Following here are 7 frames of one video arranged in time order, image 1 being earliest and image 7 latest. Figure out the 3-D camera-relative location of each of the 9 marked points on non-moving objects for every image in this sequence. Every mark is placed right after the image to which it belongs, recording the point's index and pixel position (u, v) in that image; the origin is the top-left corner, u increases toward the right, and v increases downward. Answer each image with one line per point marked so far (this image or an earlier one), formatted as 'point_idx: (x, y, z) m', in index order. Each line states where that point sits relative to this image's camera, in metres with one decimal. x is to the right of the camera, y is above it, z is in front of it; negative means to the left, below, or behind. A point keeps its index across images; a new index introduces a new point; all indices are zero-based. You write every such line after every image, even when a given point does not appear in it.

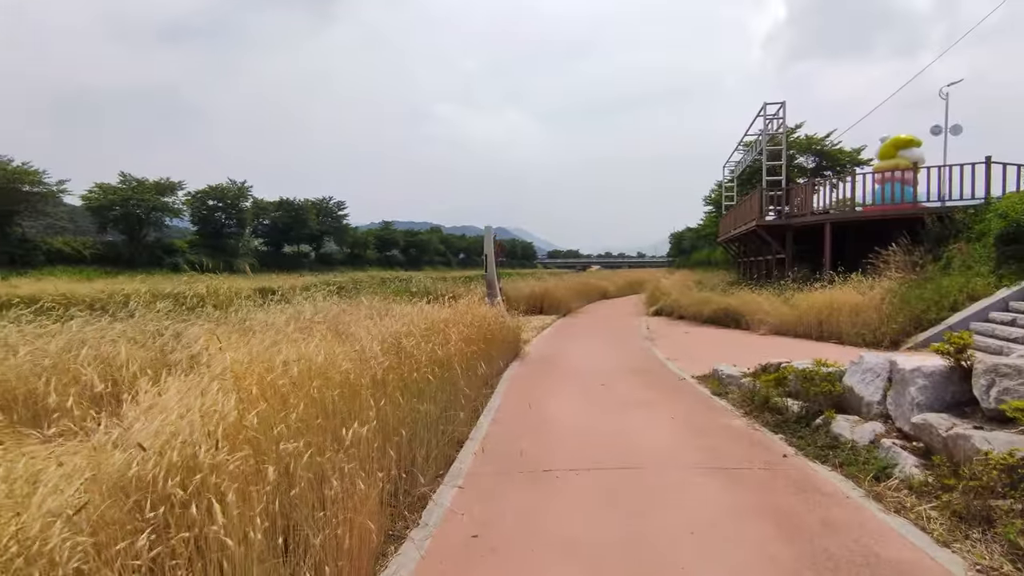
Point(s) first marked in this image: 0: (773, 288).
0: (+6.7, 0.0, +14.8) m
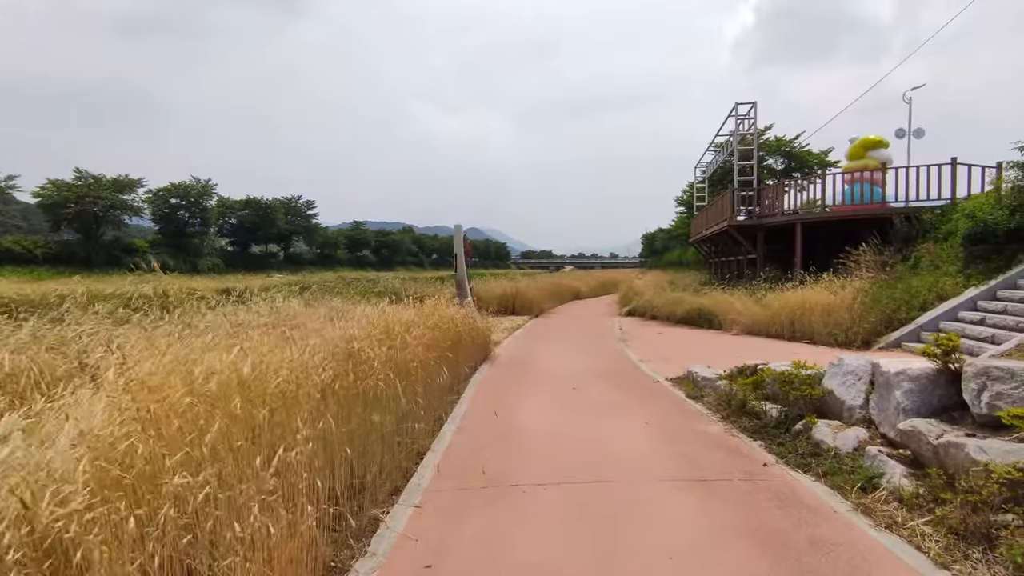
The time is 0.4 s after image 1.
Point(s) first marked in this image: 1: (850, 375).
0: (+6.0, 0.0, +14.7) m
1: (+2.6, -0.7, +4.5) m
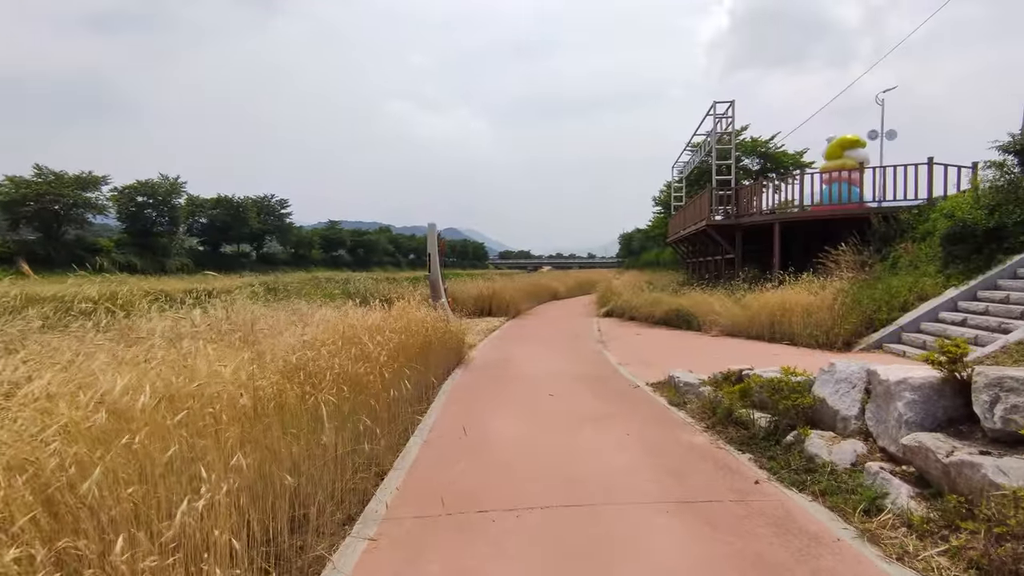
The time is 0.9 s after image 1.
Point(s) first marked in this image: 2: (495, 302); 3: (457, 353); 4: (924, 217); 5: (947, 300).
0: (+5.4, 0.0, +14.6) m
1: (+2.4, -0.7, +4.2) m
2: (-0.6, -0.5, +18.0) m
3: (-0.9, -1.0, +9.0) m
4: (+8.3, +1.4, +11.6) m
5: (+6.9, -0.2, +9.0) m
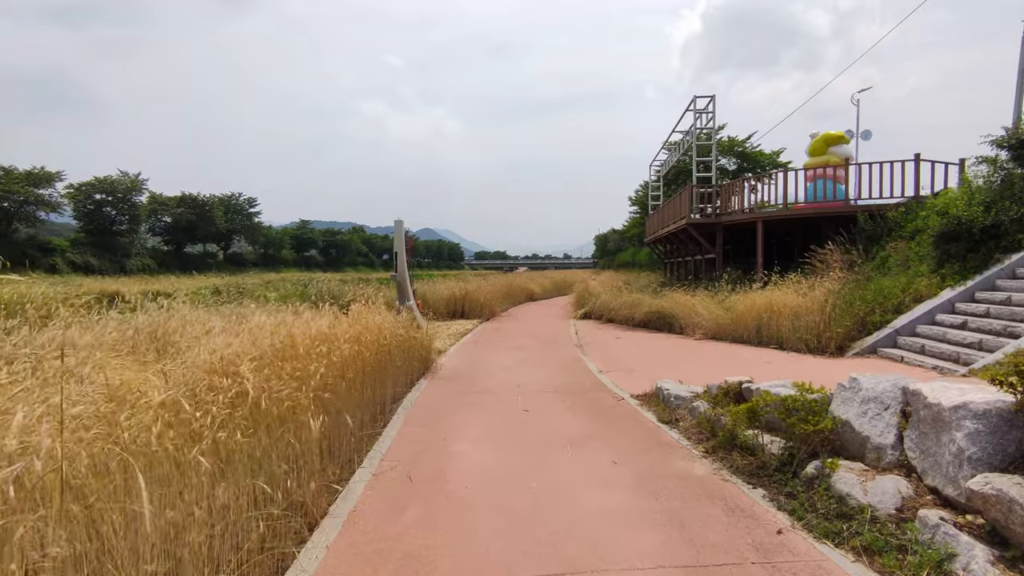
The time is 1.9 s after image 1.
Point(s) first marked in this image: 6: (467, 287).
0: (+4.7, 0.0, +14.0) m
1: (+2.2, -0.7, +3.5) m
2: (-1.3, -0.5, +17.2) m
3: (-1.3, -1.0, +8.2) m
4: (+7.8, +1.4, +11.2) m
5: (+6.4, -0.2, +8.5) m
6: (-1.4, 0.0, +17.9) m
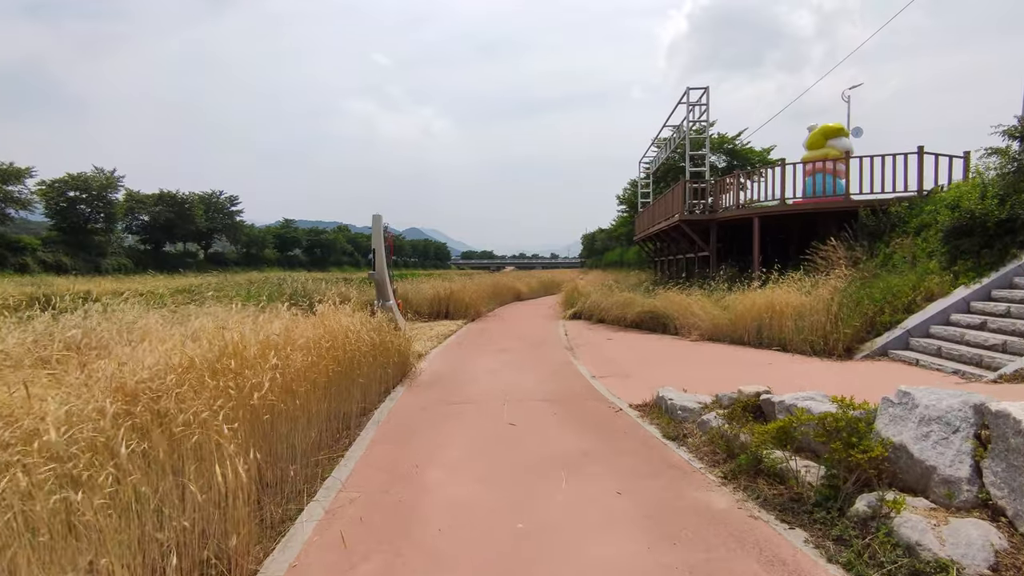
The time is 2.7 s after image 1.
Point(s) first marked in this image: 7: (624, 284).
0: (+4.4, 0.0, +13.4) m
1: (+2.1, -0.7, +2.9) m
2: (-1.7, -0.5, +16.4) m
3: (-1.5, -1.0, +7.5) m
4: (+7.5, +1.4, +10.6) m
5: (+6.2, -0.2, +8.0) m
6: (-1.8, +0.1, +17.2) m
7: (+3.7, +0.1, +19.0) m
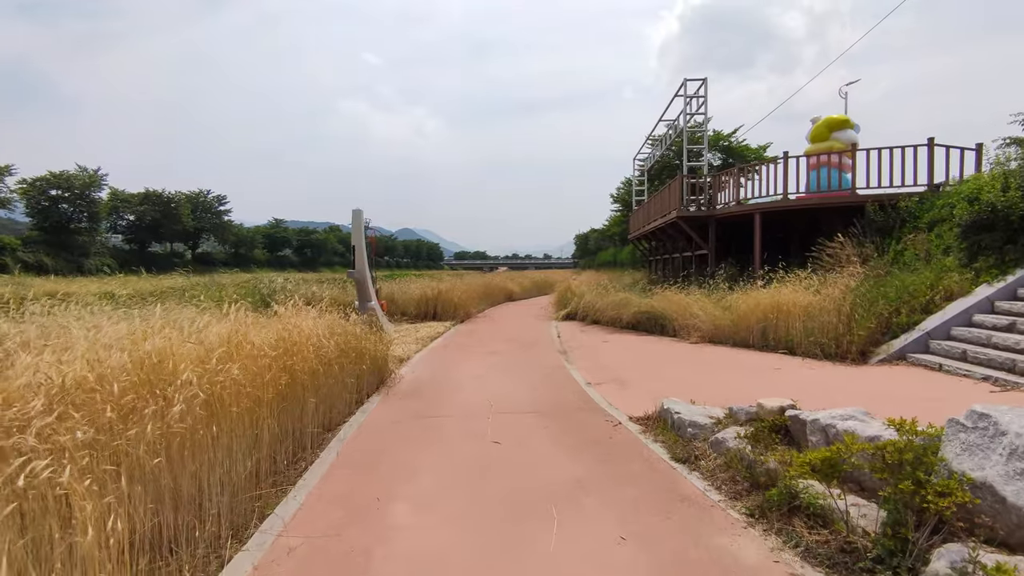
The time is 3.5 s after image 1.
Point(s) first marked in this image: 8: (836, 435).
0: (+4.2, 0.0, +12.8) m
1: (+2.0, -0.7, +2.2) m
2: (-2.0, -0.5, +15.8) m
3: (-1.6, -1.0, +6.8) m
4: (+7.3, +1.4, +10.1) m
5: (+6.1, -0.2, +7.4) m
6: (-2.1, +0.1, +16.5) m
7: (+3.4, +0.2, +18.4) m
8: (+1.7, -0.8, +3.1) m
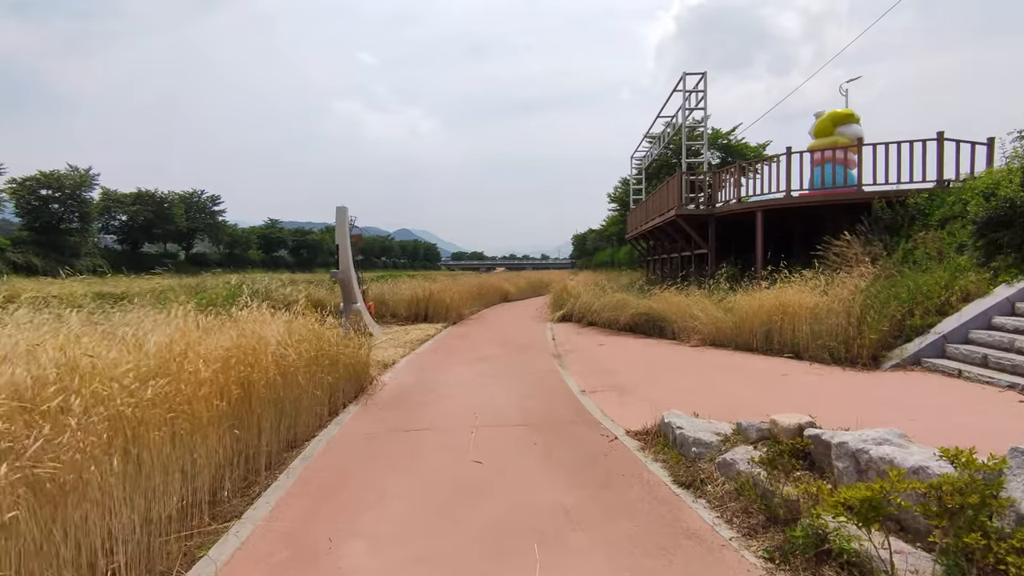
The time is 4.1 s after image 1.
0: (+4.0, 0.0, +12.3) m
1: (+1.9, -0.7, +1.8) m
2: (-2.2, -0.5, +15.3) m
3: (-1.8, -1.0, +6.3) m
4: (+7.2, +1.4, +9.6) m
5: (+5.9, -0.2, +6.9) m
6: (-2.2, 0.0, +16.0) m
7: (+3.3, +0.1, +17.9) m
8: (+1.6, -0.8, +2.6) m
